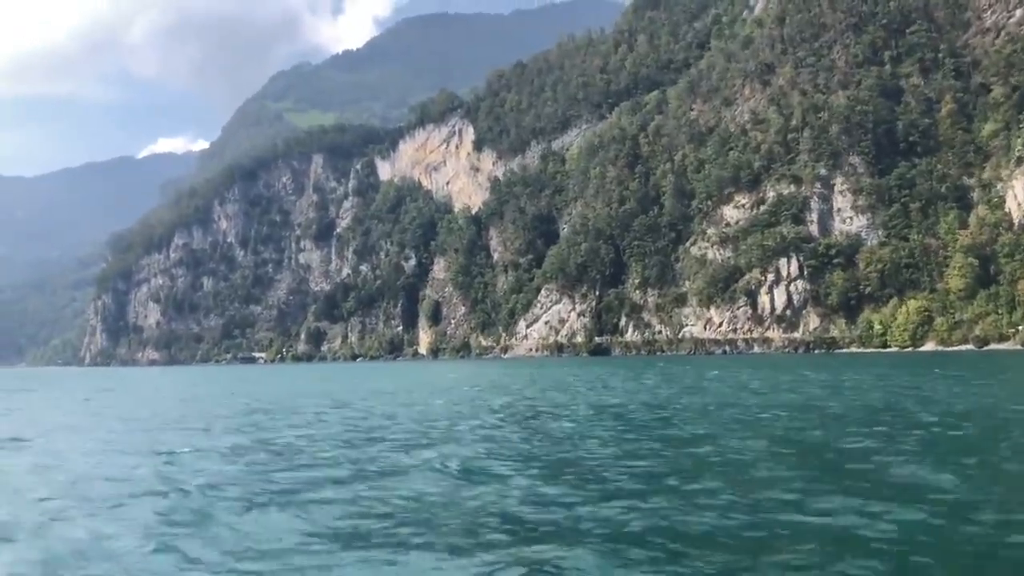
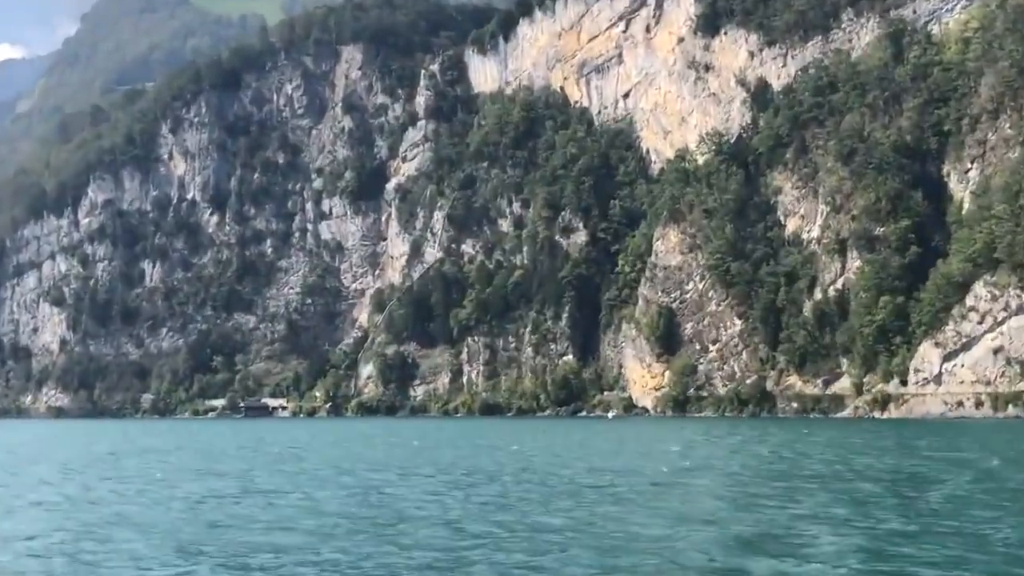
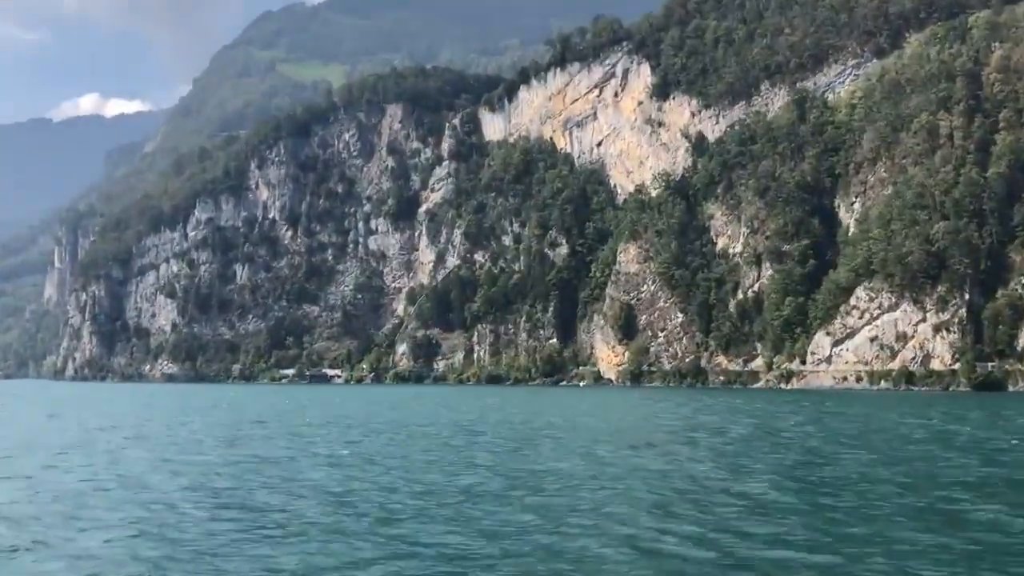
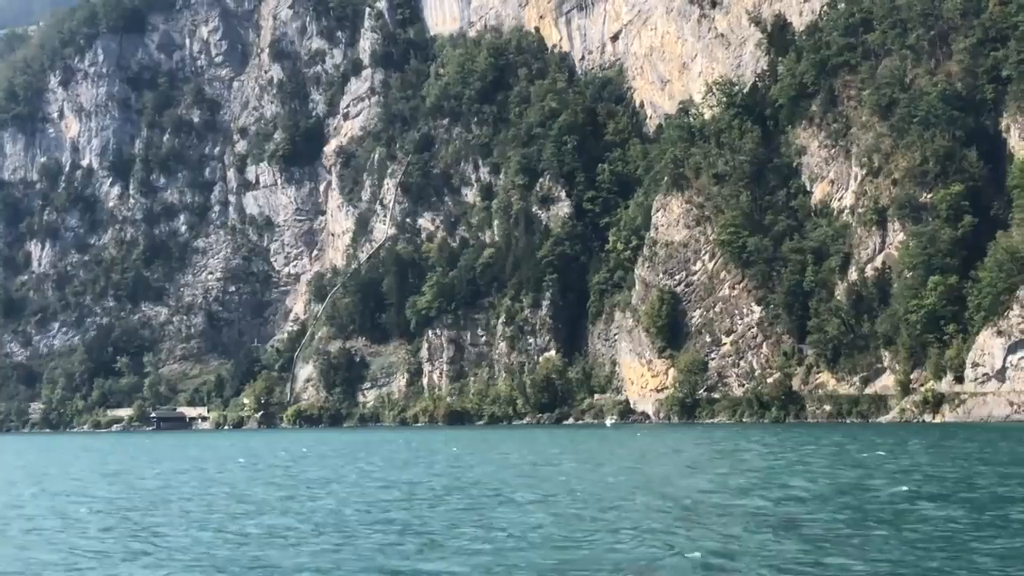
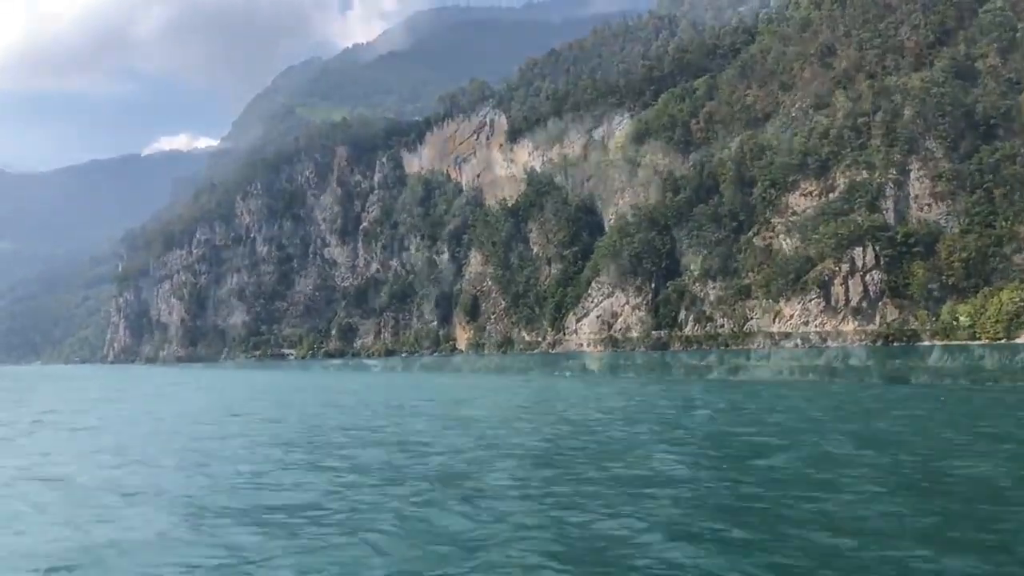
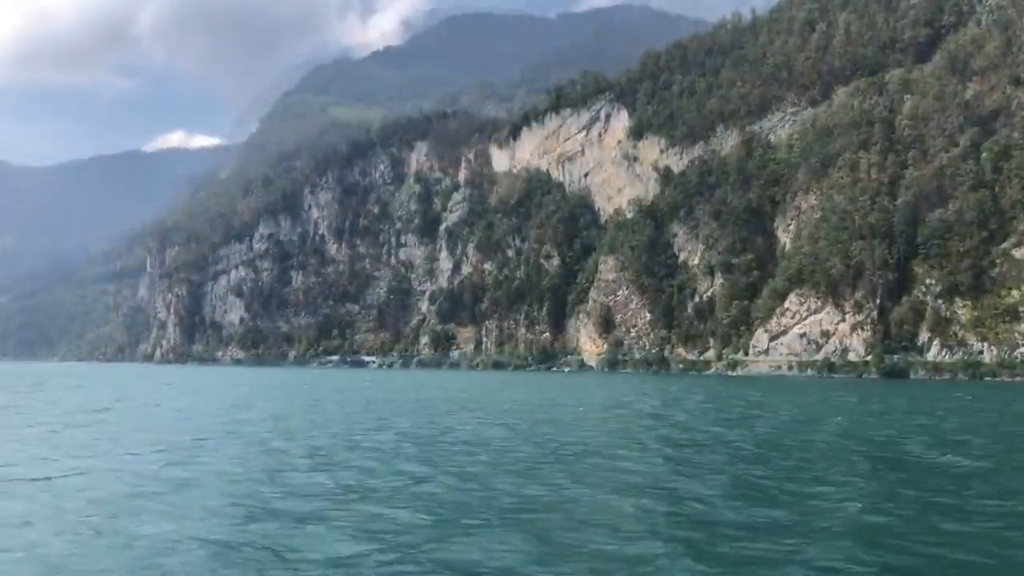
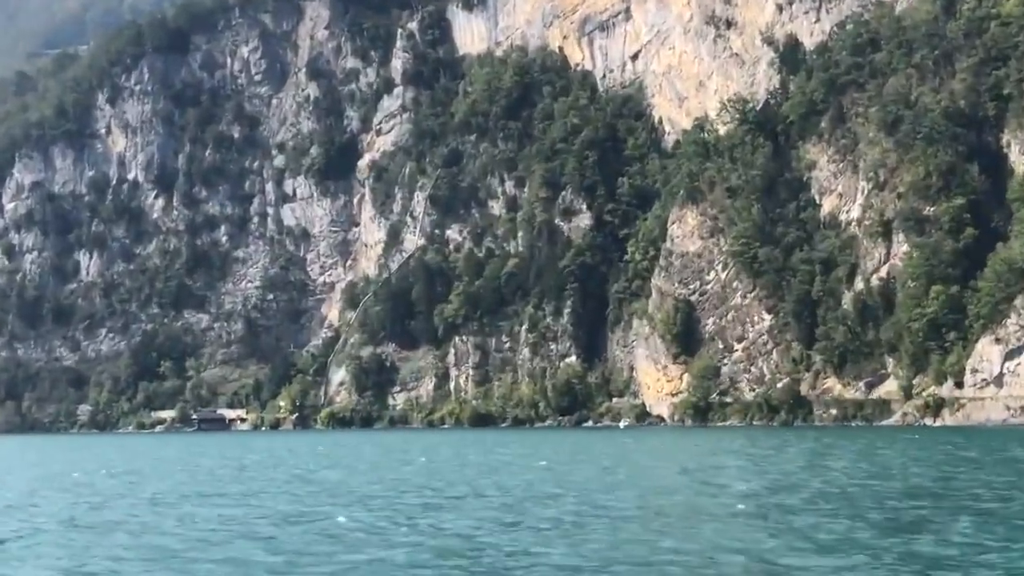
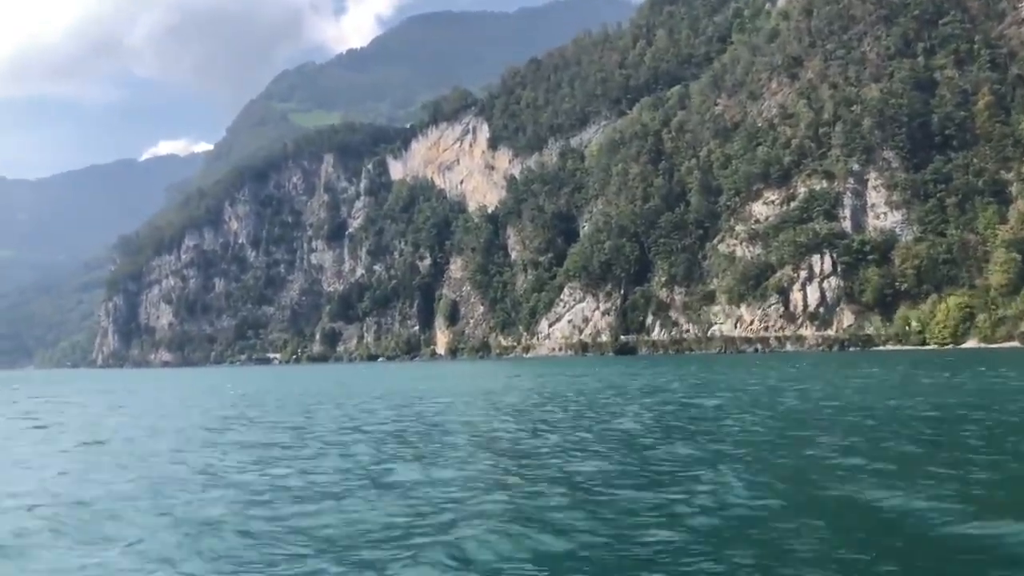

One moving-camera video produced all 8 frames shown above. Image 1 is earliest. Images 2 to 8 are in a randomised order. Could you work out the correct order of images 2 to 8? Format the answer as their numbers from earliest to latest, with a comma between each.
8, 5, 6, 3, 2, 7, 4
